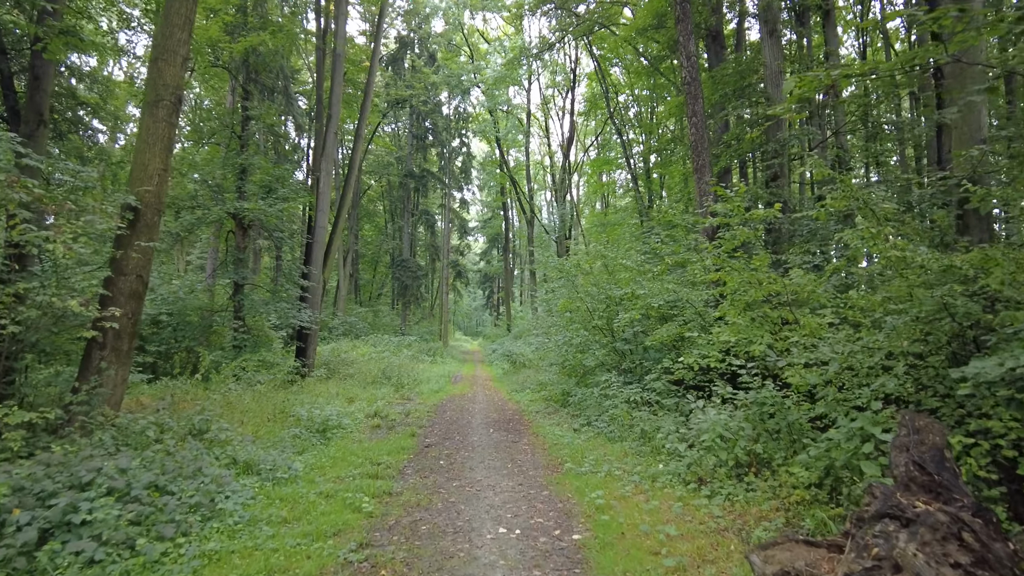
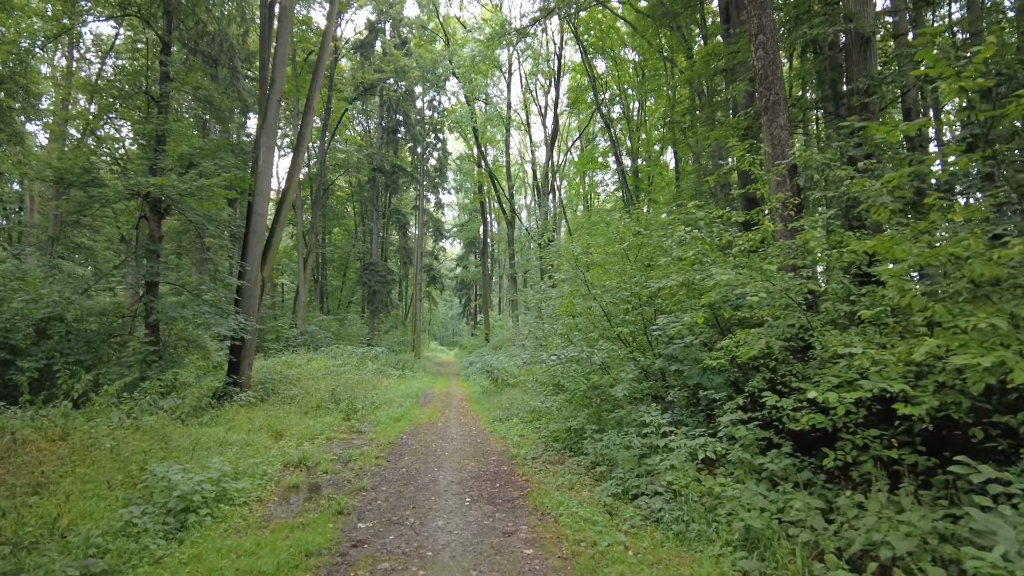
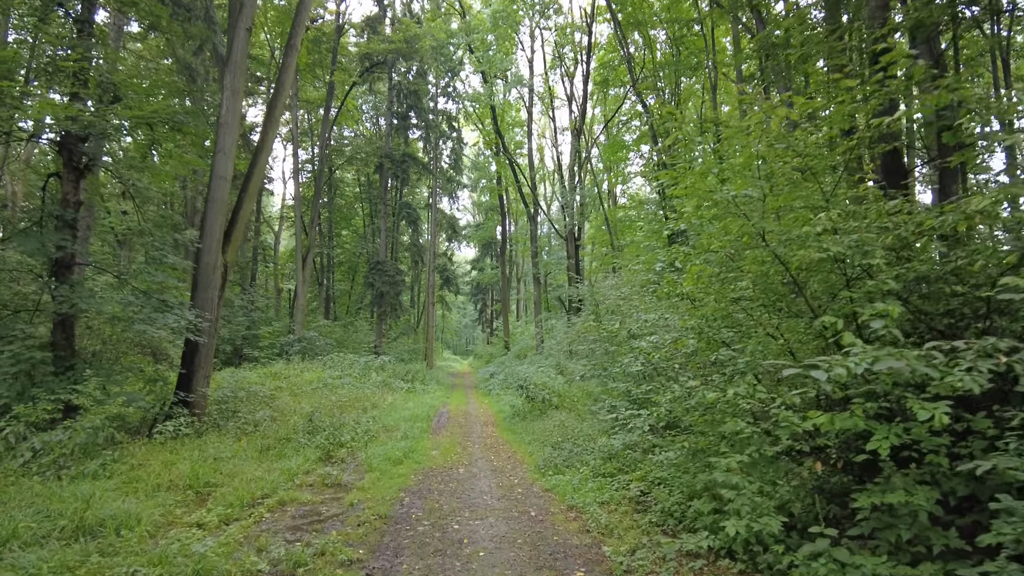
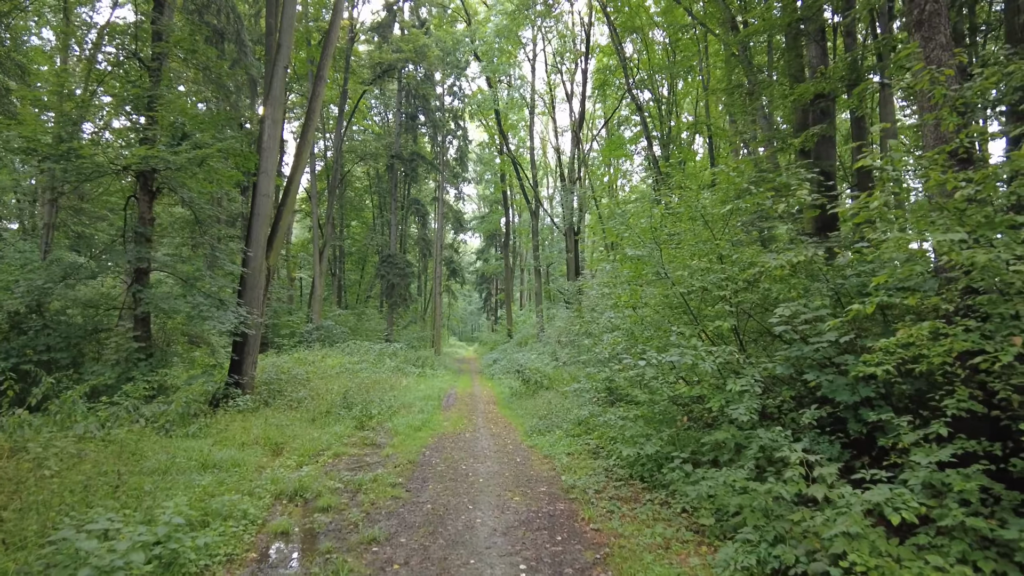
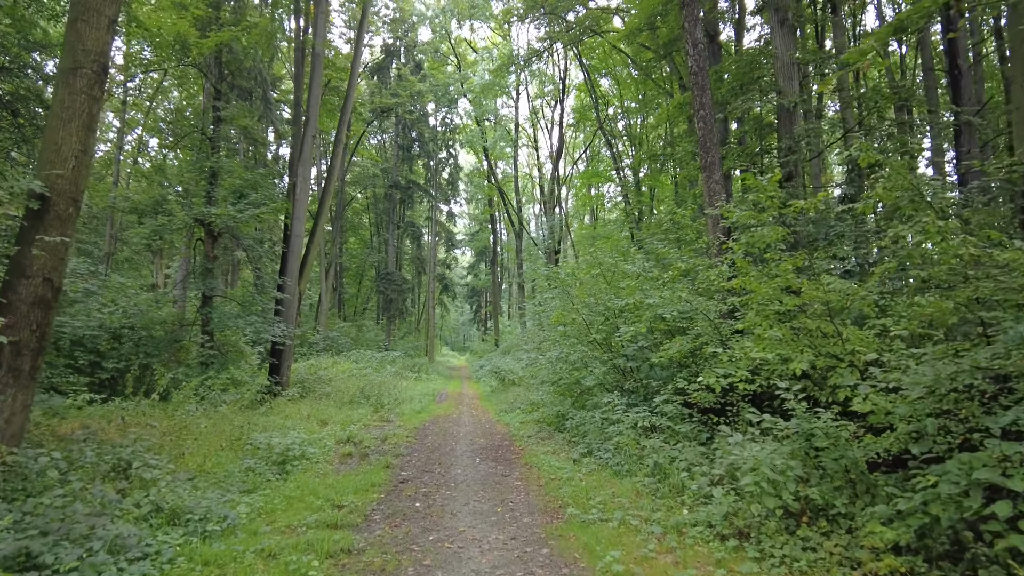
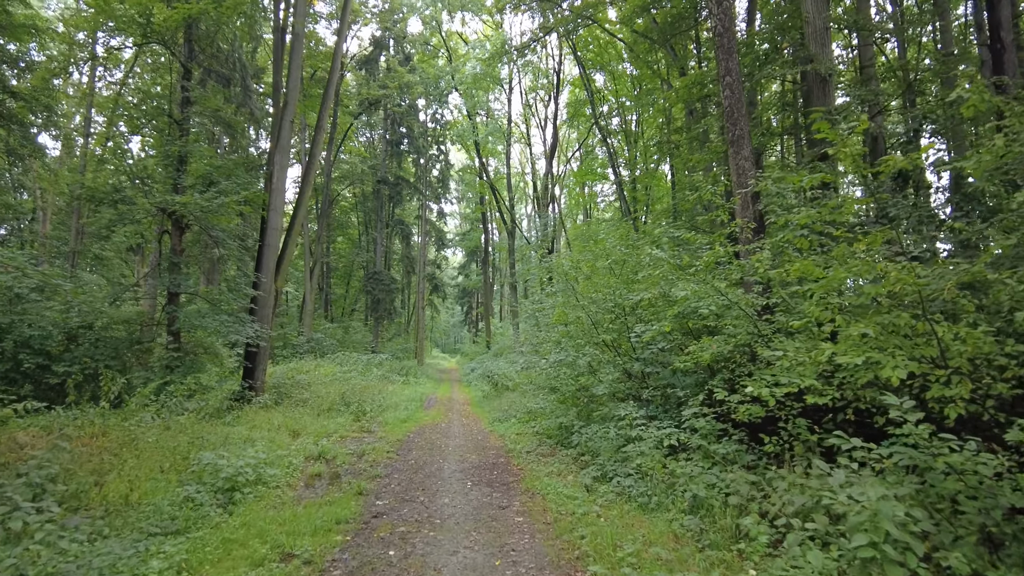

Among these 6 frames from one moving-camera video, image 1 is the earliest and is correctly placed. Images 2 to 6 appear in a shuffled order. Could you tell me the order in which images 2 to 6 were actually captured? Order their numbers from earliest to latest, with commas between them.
5, 6, 2, 4, 3
